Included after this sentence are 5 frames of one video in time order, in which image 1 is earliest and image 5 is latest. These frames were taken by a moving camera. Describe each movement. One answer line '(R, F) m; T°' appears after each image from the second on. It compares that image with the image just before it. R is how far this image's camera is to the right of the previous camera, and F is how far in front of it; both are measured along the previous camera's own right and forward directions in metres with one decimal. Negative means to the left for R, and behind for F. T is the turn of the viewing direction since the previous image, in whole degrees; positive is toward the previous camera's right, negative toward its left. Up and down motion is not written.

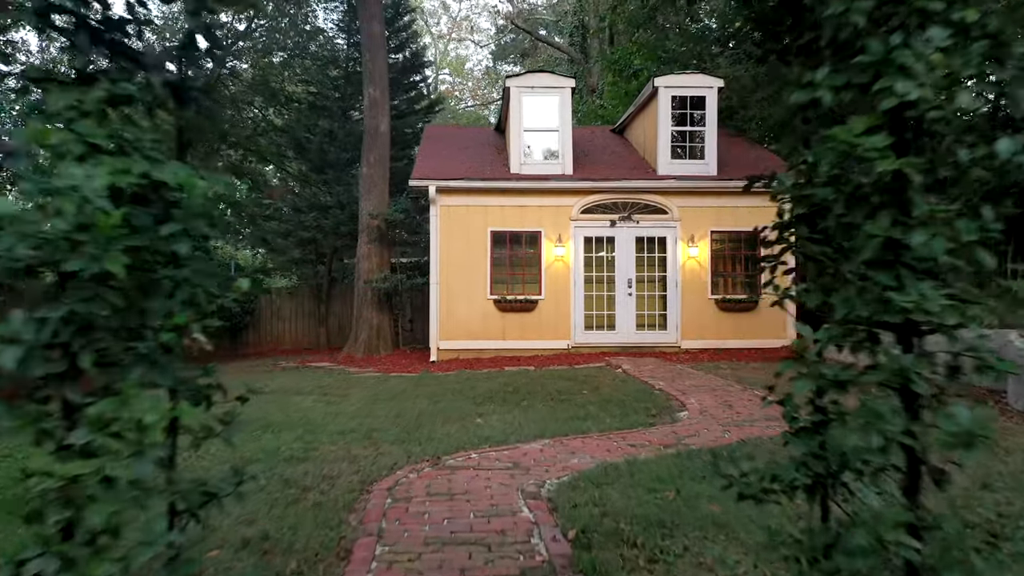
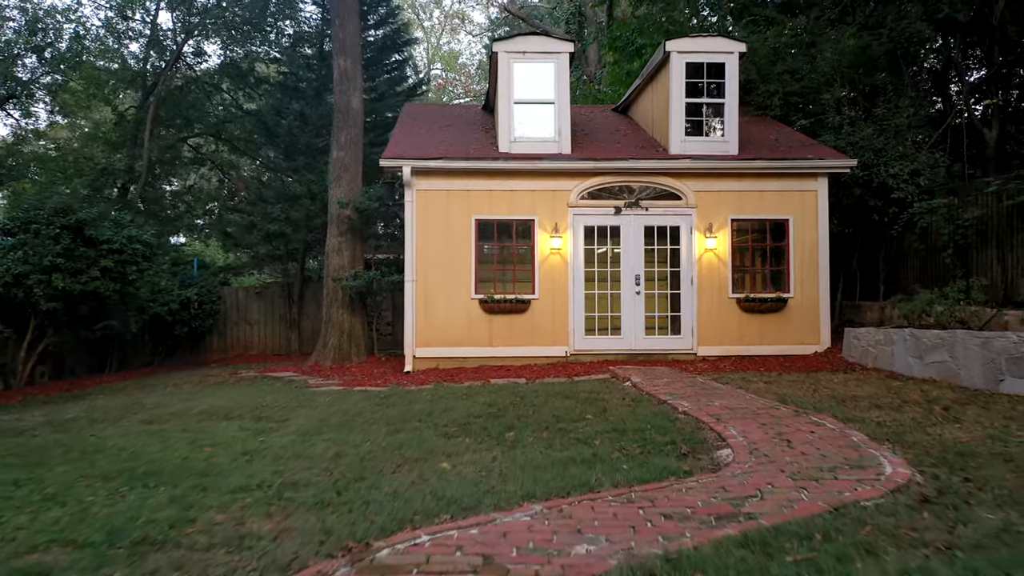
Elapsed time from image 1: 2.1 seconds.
(+0.1, +1.7) m; 0°
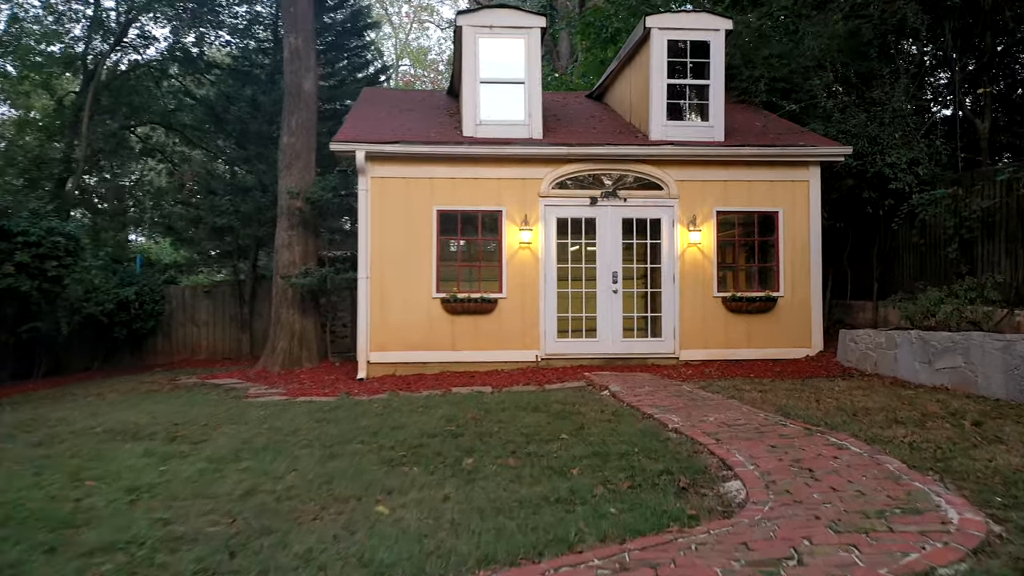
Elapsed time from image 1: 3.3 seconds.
(+0.1, +0.9) m; +2°
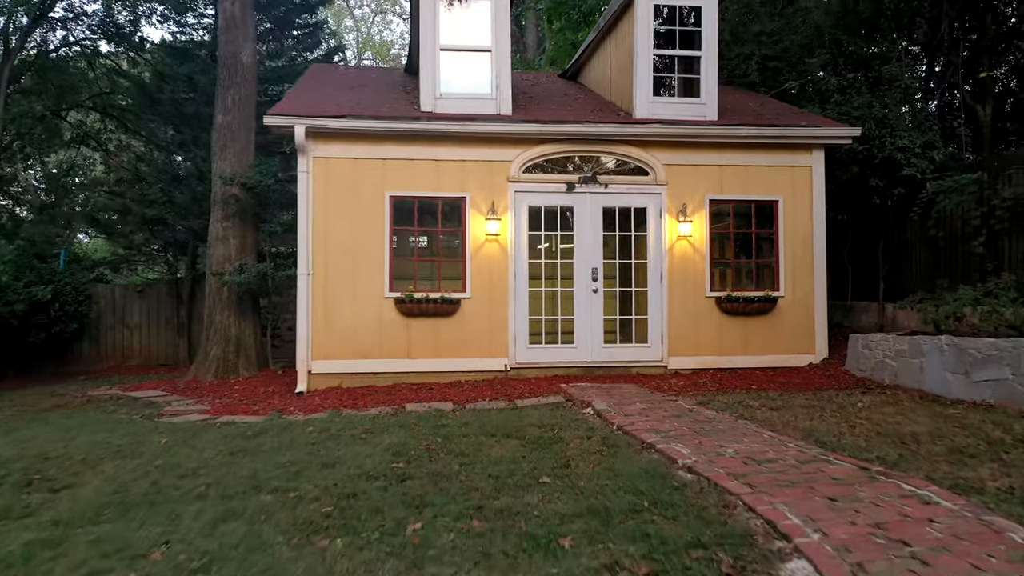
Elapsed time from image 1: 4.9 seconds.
(0.0, +1.2) m; +2°
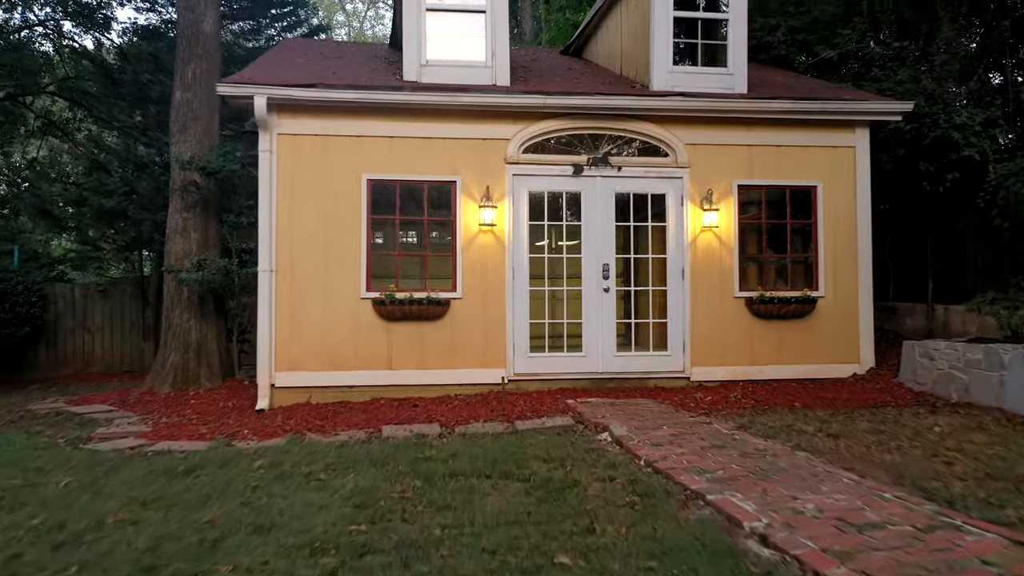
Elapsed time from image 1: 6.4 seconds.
(0.0, +1.1) m; 0°
